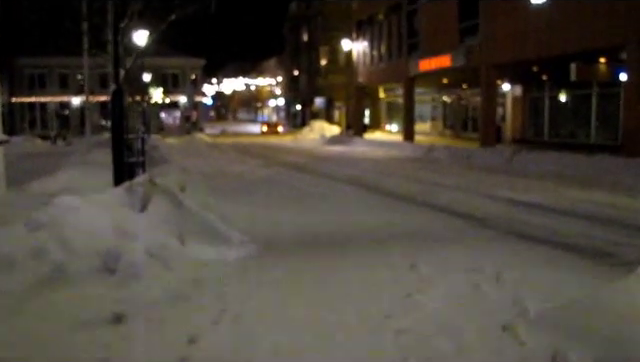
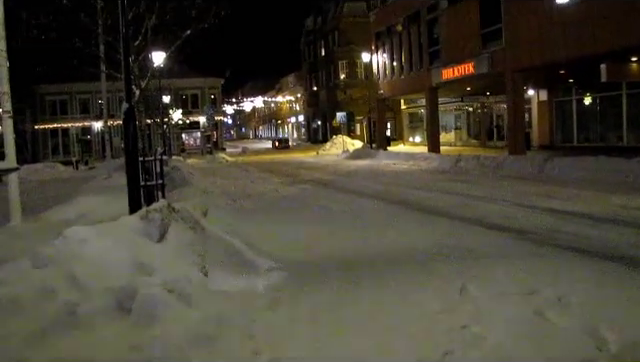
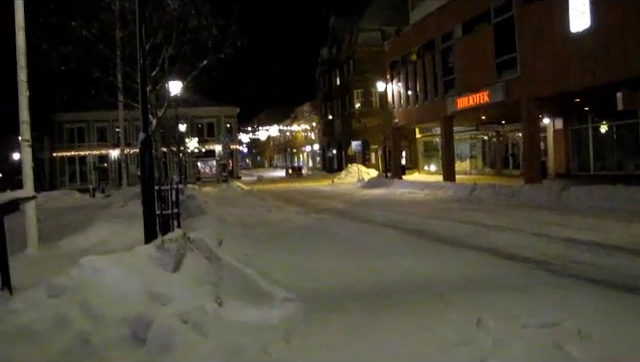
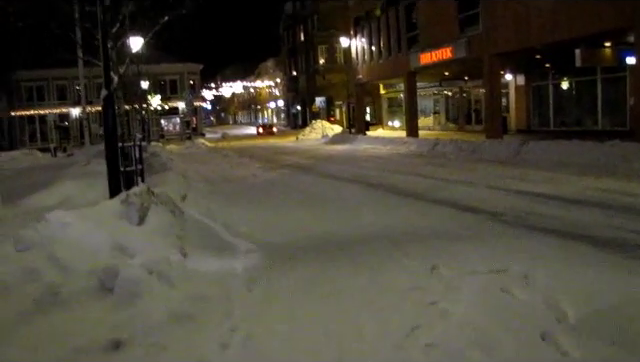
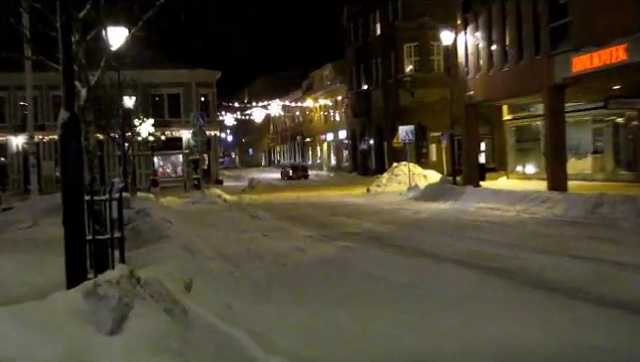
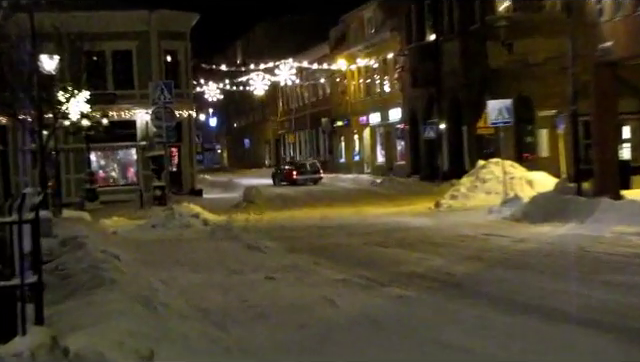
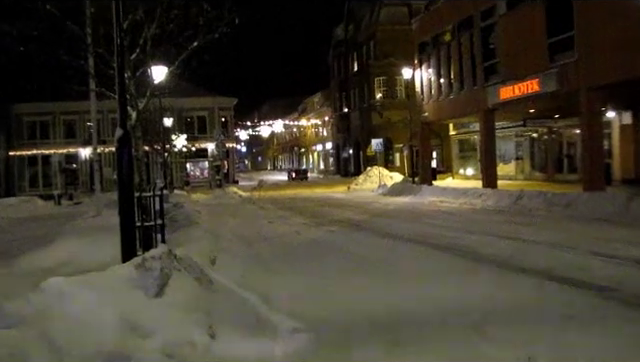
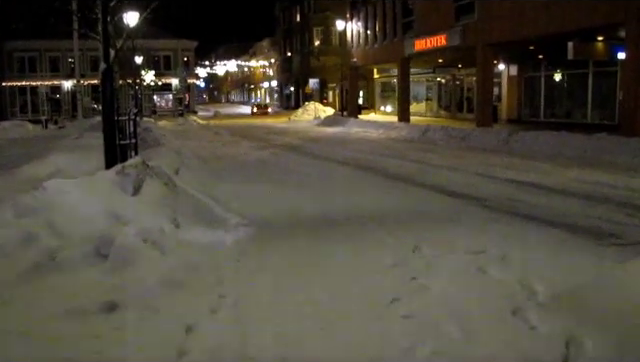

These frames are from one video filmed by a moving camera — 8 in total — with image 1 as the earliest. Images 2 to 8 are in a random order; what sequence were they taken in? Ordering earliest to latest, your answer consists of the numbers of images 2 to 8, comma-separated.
8, 4, 2, 3, 7, 5, 6
